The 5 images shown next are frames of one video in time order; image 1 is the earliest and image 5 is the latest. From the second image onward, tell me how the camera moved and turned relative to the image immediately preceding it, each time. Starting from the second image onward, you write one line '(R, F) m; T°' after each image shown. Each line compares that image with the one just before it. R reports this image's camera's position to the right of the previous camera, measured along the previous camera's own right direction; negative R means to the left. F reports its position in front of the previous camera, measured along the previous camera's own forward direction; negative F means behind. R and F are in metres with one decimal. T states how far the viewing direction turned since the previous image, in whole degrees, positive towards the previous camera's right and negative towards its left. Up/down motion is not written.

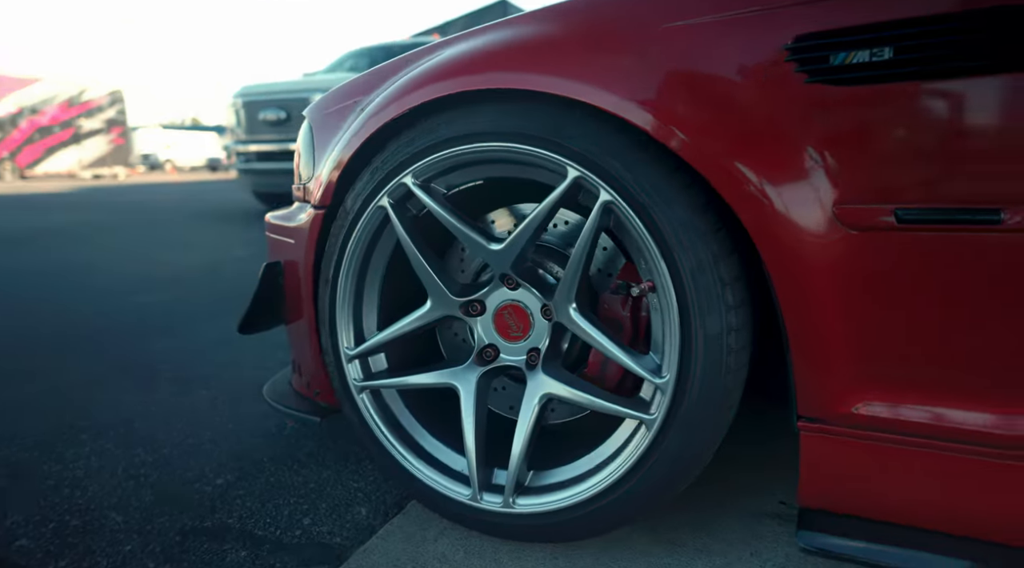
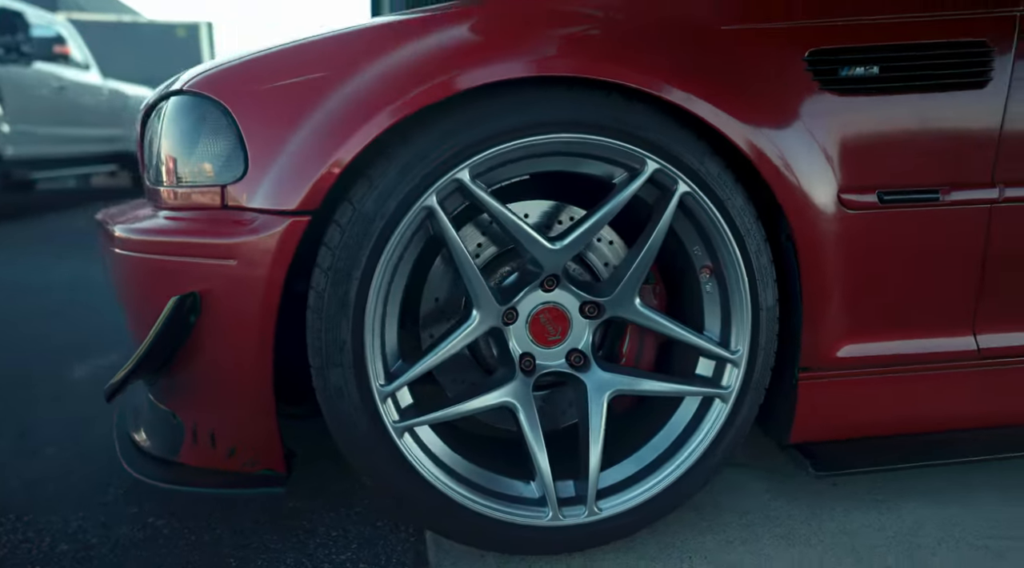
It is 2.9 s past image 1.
(-0.8, +0.3) m; +35°
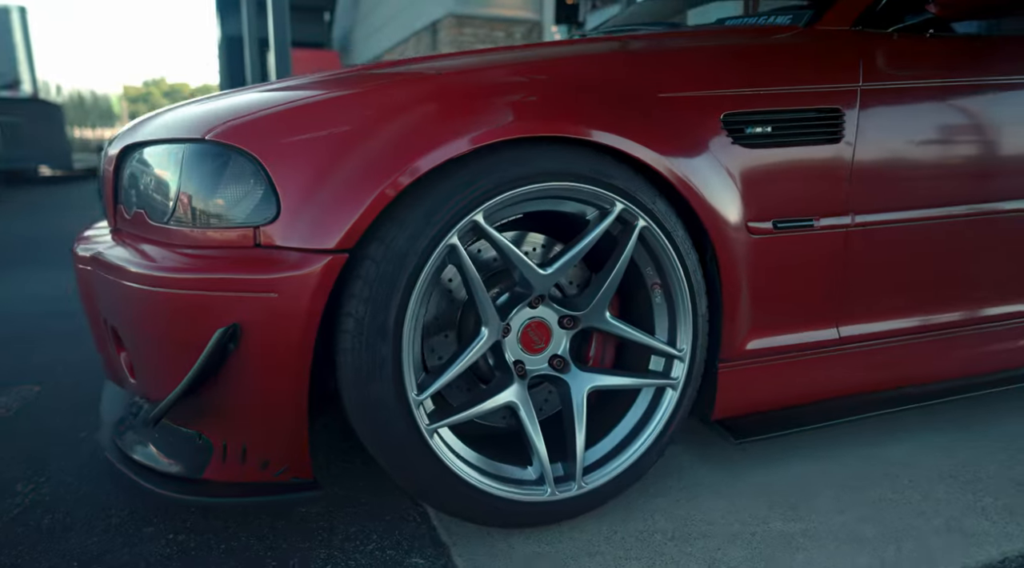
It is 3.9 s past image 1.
(-0.3, -0.2) m; +12°
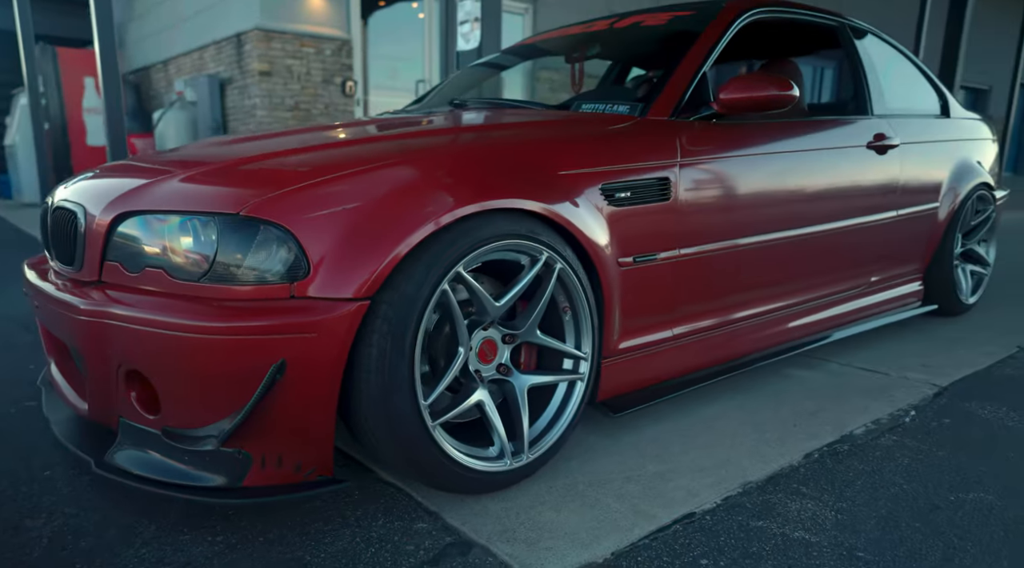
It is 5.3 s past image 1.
(-0.5, -0.5) m; +18°
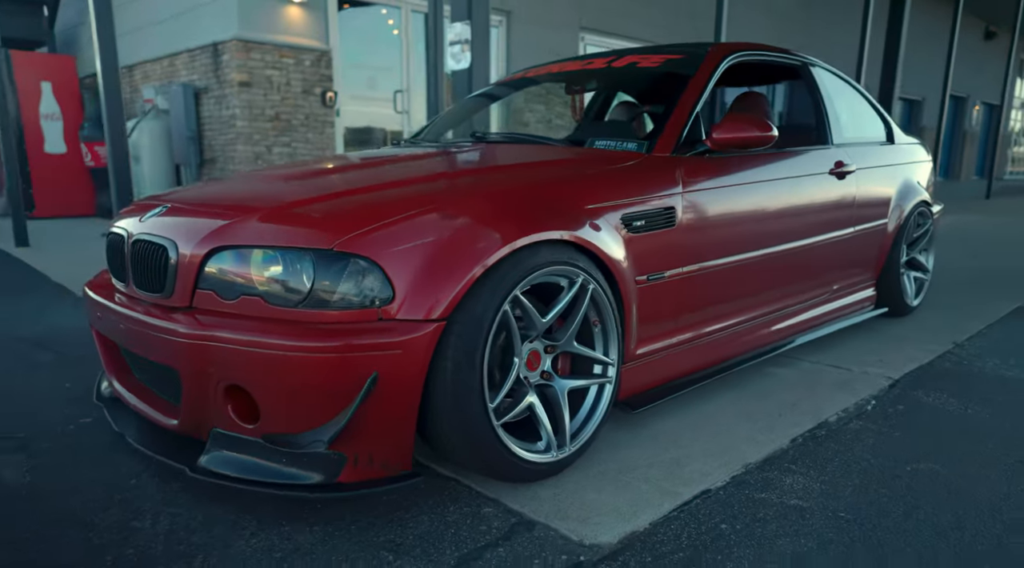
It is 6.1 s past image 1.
(-0.3, -0.4) m; +4°
